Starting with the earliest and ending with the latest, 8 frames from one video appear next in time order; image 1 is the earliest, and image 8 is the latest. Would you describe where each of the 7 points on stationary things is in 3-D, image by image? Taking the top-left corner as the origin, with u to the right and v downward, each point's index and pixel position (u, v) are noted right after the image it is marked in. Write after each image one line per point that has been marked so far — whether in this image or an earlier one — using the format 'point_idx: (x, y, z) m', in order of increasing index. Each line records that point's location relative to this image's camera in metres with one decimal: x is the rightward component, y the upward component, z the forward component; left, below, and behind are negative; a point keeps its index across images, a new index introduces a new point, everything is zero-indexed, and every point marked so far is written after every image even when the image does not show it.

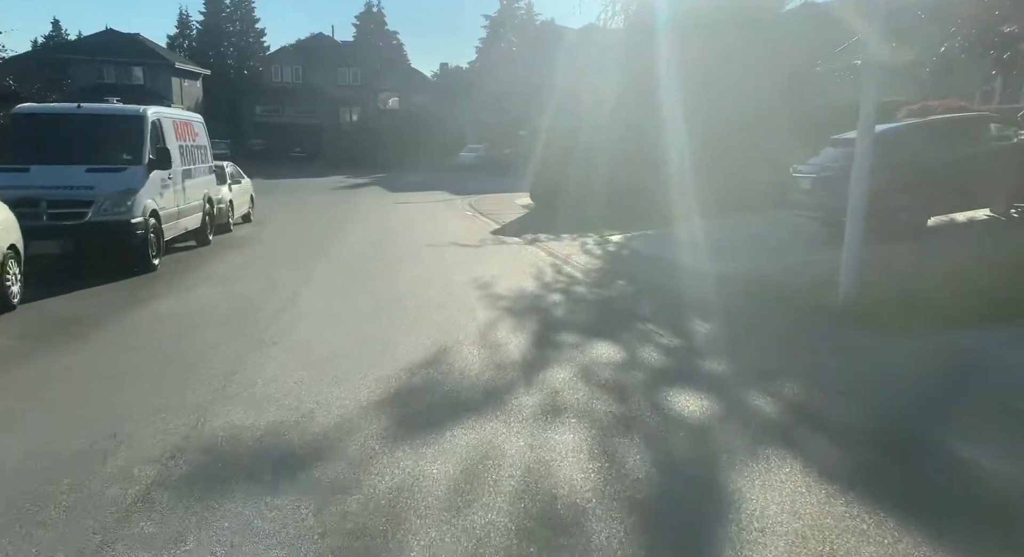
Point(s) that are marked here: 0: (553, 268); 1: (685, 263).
0: (+0.7, +0.2, +13.1) m
1: (+2.8, +0.3, +13.0) m
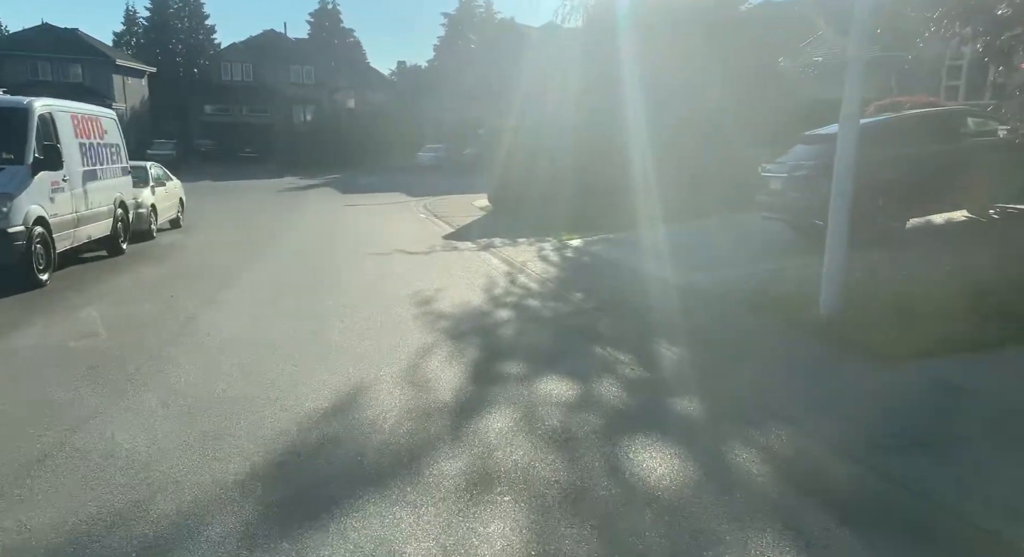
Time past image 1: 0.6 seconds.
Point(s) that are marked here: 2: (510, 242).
0: (-0.1, 0.0, +11.9) m
1: (+2.1, +0.1, +12.0) m
2: (-0.1, +0.8, +16.9) m
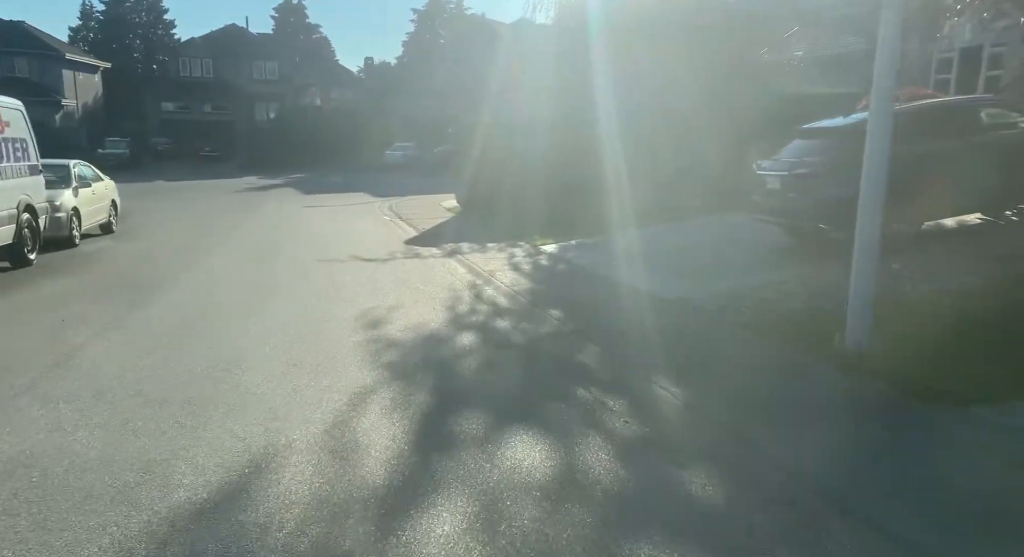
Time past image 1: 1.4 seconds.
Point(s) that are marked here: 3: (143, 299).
0: (-0.5, -0.2, +10.5) m
1: (+1.6, 0.0, +10.6) m
2: (-0.7, +0.6, +15.4) m
3: (-4.5, -0.2, +9.7) m
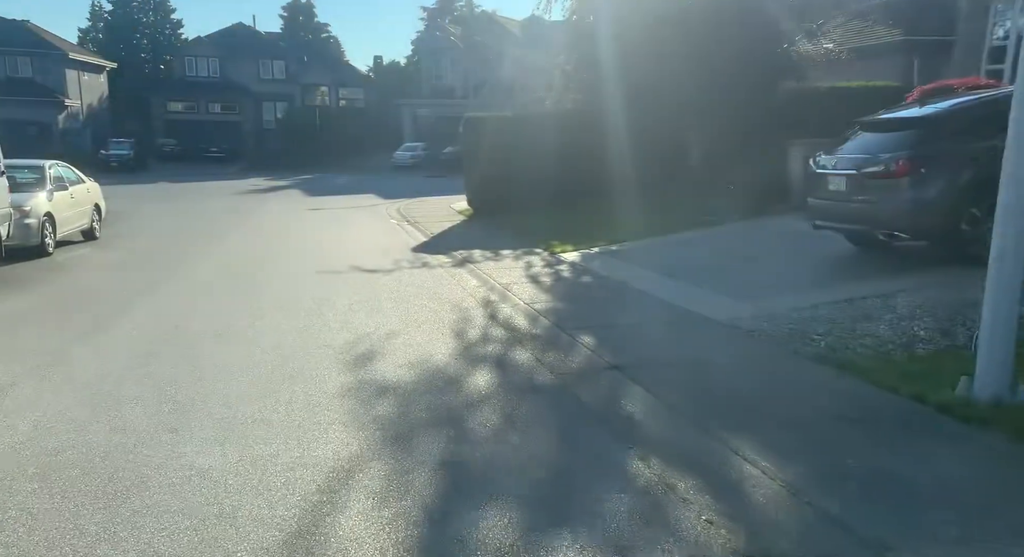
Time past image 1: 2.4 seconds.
0: (-0.3, -0.4, +9.0) m
1: (+1.8, -0.2, +9.1) m
2: (-0.4, +0.4, +14.0) m
3: (-4.3, -0.4, +8.3) m
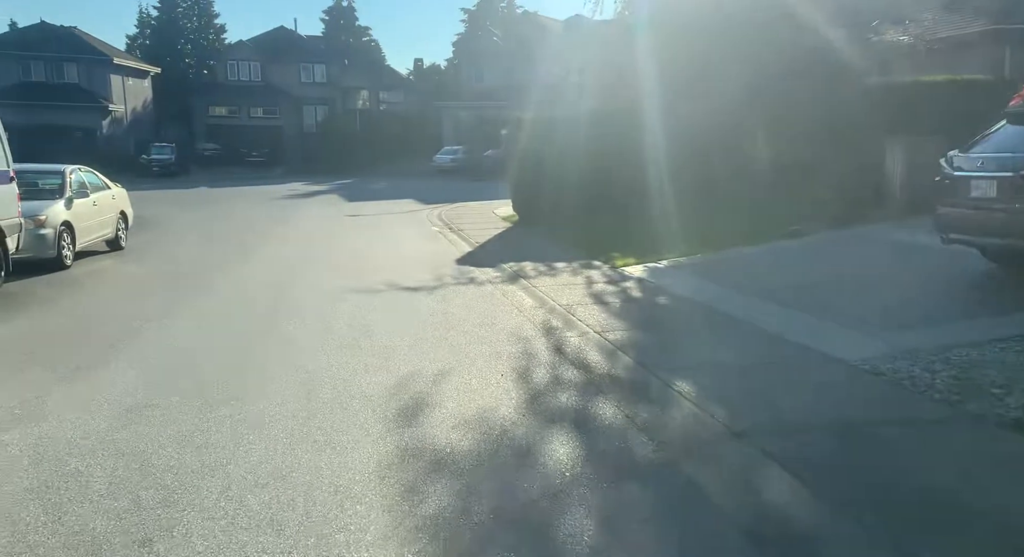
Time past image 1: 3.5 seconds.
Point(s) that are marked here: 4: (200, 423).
0: (+0.4, -0.6, +7.7) m
1: (+2.5, -0.5, +7.6) m
2: (+0.5, +0.2, +12.6) m
3: (-3.7, -0.6, +7.1) m
4: (-2.0, -0.9, +5.0) m
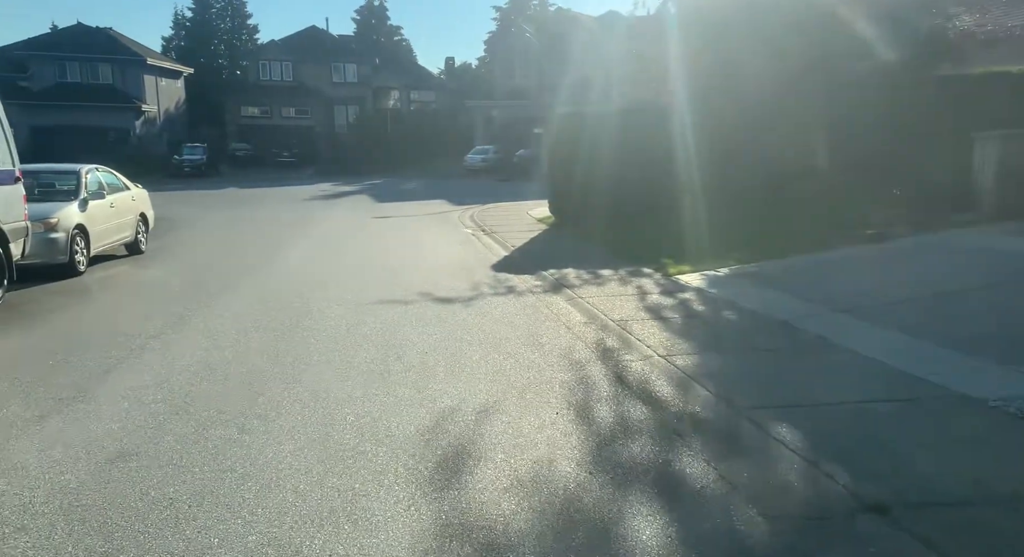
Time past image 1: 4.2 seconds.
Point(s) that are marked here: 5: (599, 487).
0: (+0.8, -0.7, +6.6) m
1: (+2.9, -0.6, +6.5) m
2: (+1.1, 0.0, +11.6) m
3: (-3.3, -0.8, +6.2) m
4: (-1.6, -1.0, +4.1) m
5: (+0.4, -1.0, +4.0) m
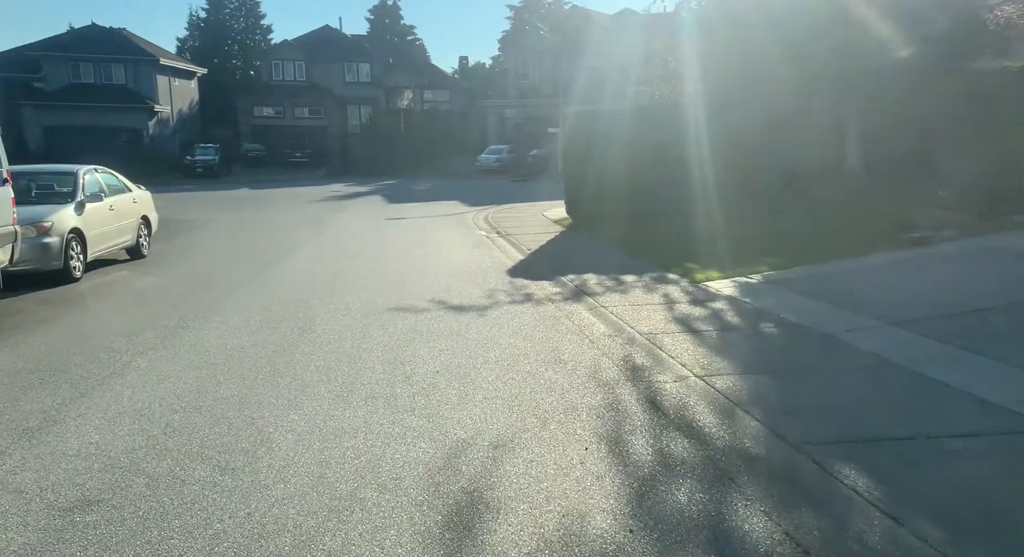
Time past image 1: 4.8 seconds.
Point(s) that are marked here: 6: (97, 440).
0: (+0.9, -0.8, +5.9) m
1: (+3.1, -0.7, +5.8) m
2: (+1.4, -0.1, +10.9) m
3: (-3.1, -0.8, +5.6) m
4: (-1.5, -1.1, +3.5) m
5: (+0.5, -1.1, +3.4) m
6: (-2.4, -1.0, +4.6) m
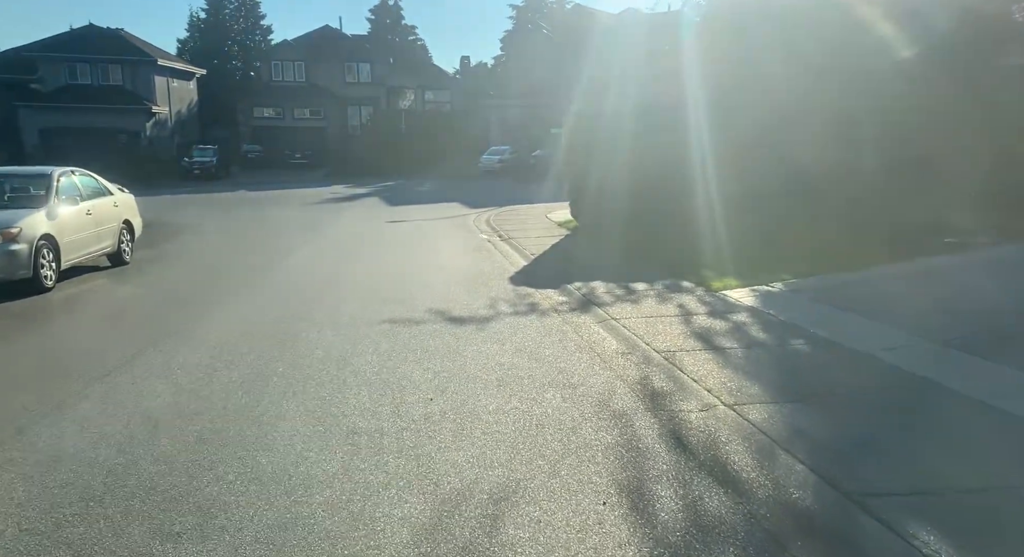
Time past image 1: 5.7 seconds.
0: (+1.0, -0.9, +5.2) m
1: (+3.1, -0.8, +5.0) m
2: (+1.4, -0.2, +10.1) m
3: (-3.1, -1.0, +4.9) m
4: (-1.5, -1.2, +2.7) m
5: (+0.5, -1.2, +2.6) m
6: (-2.4, -1.1, +3.9) m
